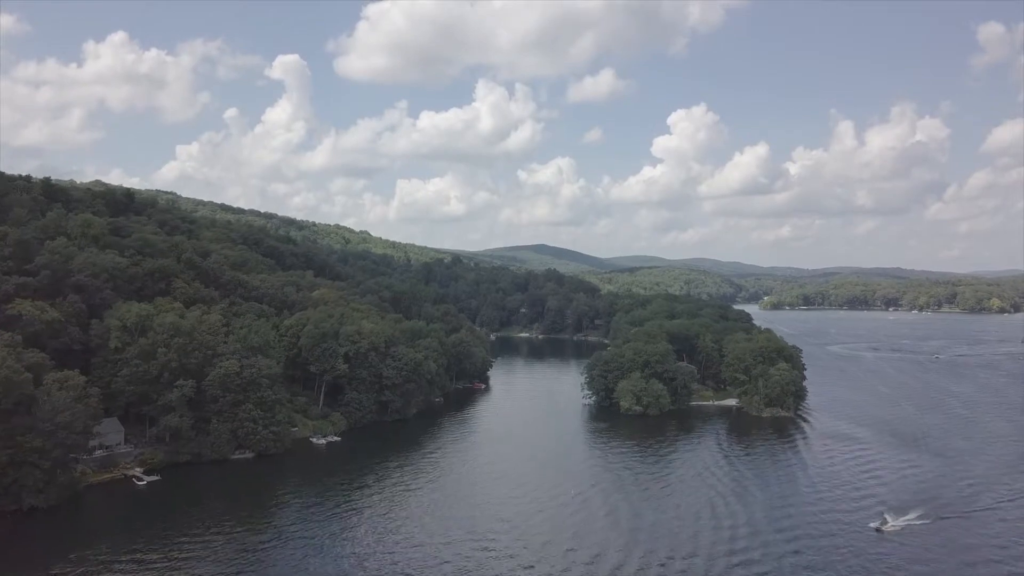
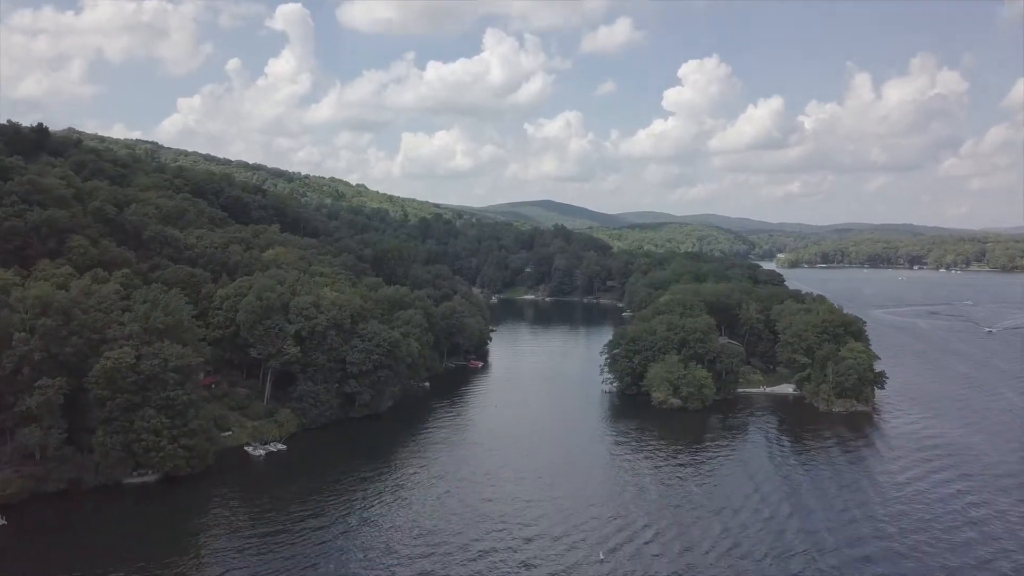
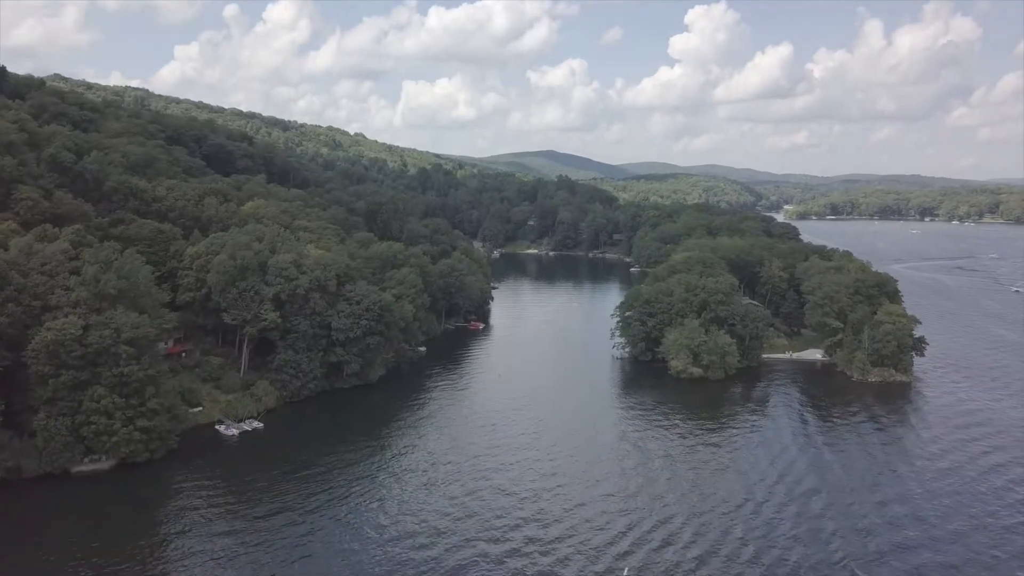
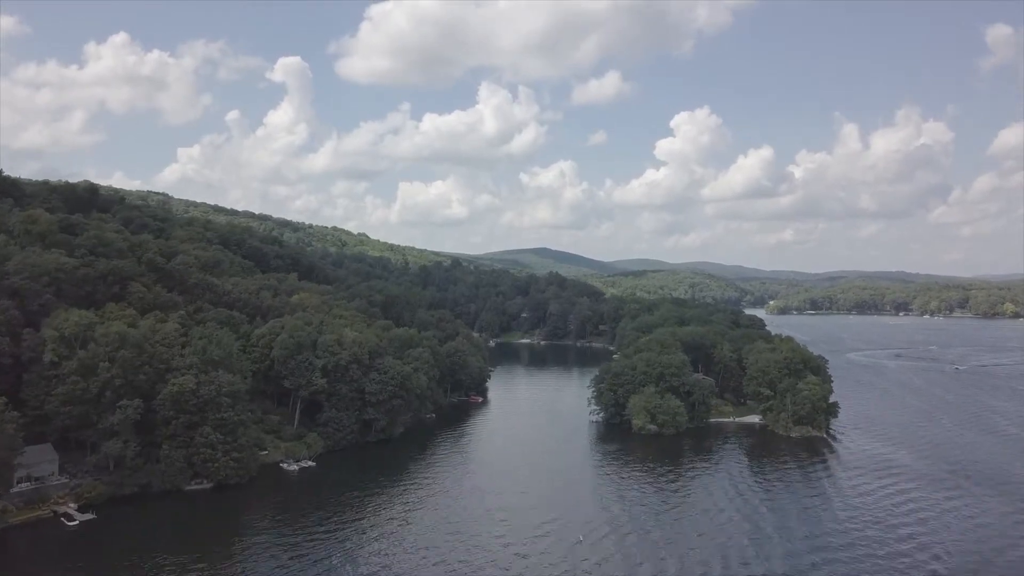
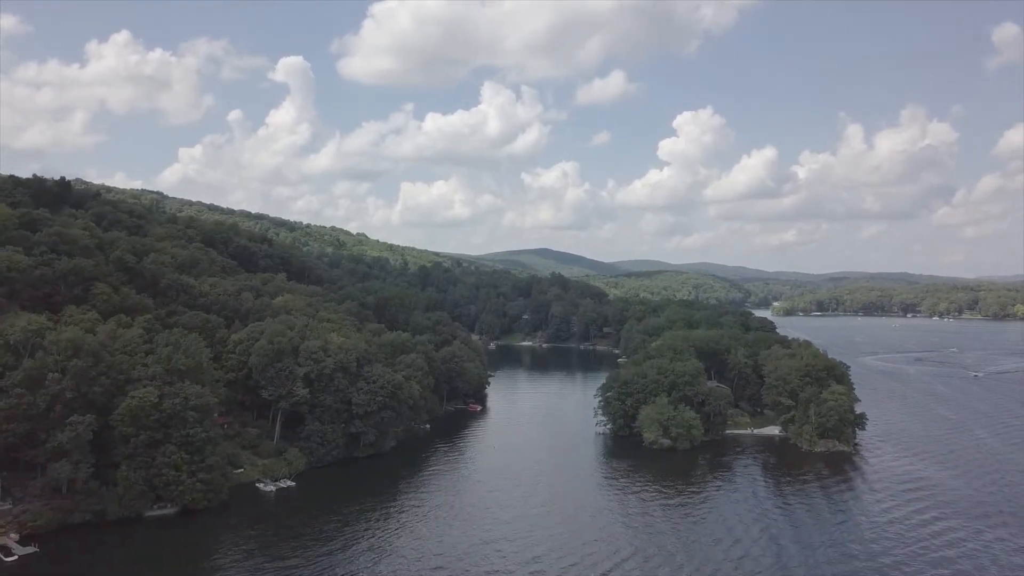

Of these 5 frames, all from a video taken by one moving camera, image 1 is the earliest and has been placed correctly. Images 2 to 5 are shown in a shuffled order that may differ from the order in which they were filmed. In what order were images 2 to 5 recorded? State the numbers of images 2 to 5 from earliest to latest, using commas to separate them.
4, 5, 2, 3
